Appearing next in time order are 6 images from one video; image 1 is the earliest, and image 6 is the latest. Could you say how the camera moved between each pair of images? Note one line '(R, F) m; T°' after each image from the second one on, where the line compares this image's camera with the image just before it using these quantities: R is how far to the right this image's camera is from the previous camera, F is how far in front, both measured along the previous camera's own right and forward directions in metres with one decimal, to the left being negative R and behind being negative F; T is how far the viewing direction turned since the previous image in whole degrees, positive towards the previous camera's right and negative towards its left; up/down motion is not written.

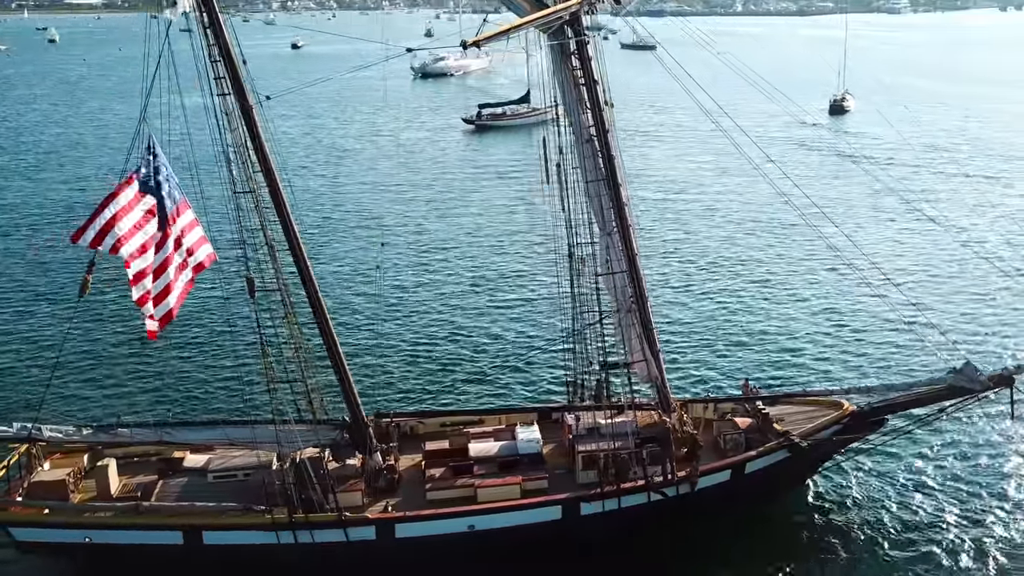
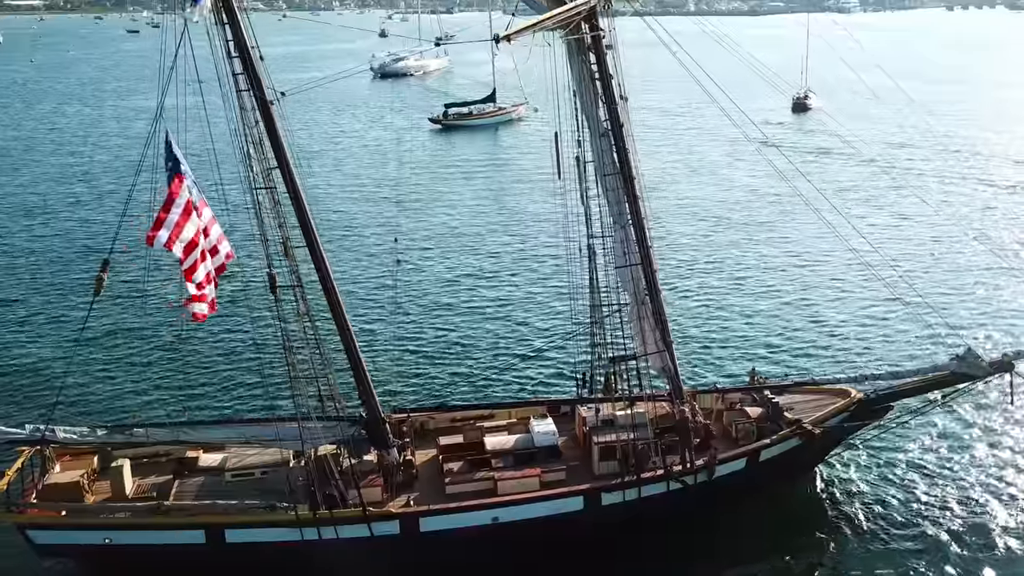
(-1.4, -0.1) m; +2°
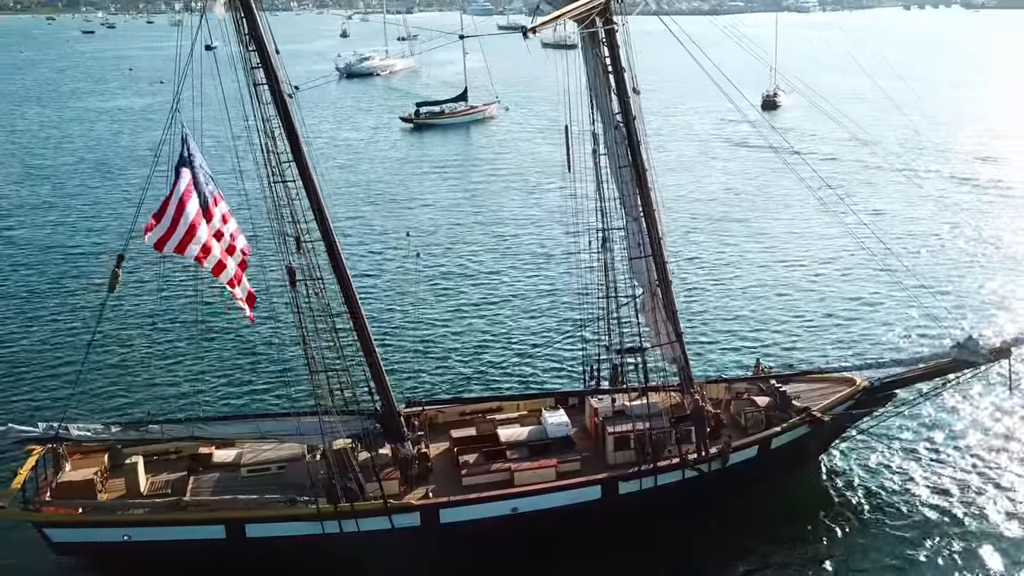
(-1.2, -0.2) m; +2°
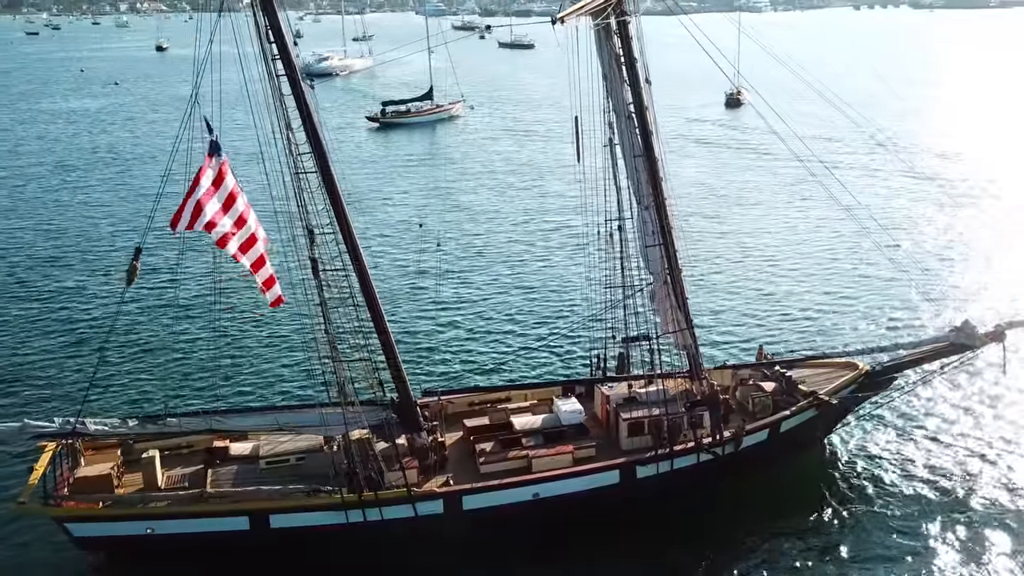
(-1.4, -0.3) m; +2°
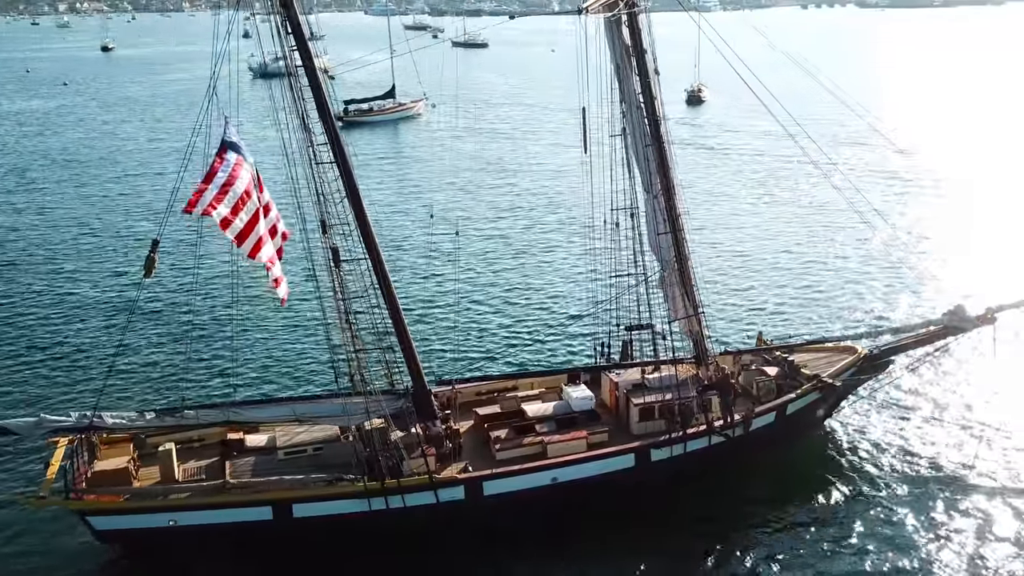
(-1.4, -0.3) m; +2°
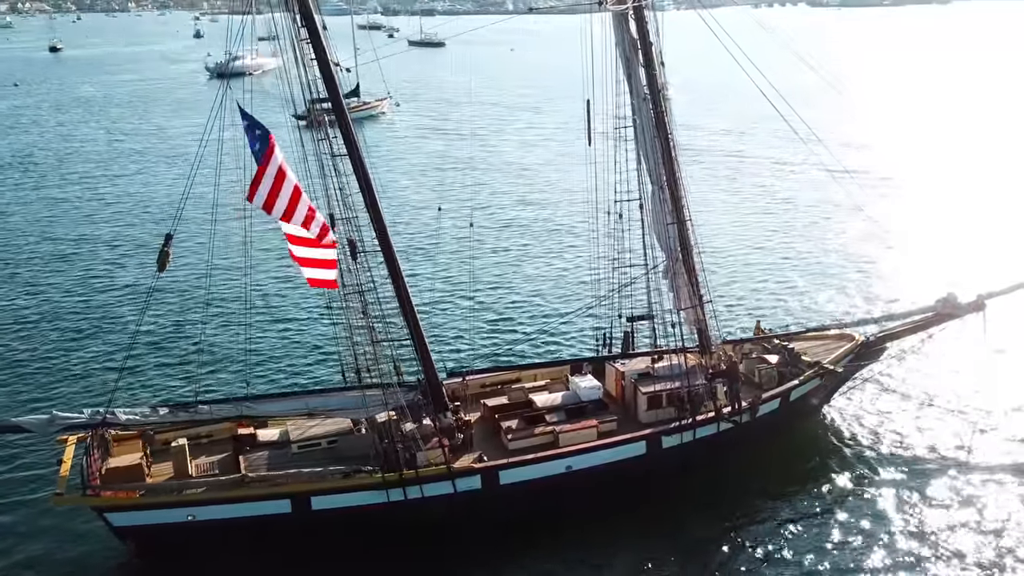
(-1.3, -0.2) m; +2°
